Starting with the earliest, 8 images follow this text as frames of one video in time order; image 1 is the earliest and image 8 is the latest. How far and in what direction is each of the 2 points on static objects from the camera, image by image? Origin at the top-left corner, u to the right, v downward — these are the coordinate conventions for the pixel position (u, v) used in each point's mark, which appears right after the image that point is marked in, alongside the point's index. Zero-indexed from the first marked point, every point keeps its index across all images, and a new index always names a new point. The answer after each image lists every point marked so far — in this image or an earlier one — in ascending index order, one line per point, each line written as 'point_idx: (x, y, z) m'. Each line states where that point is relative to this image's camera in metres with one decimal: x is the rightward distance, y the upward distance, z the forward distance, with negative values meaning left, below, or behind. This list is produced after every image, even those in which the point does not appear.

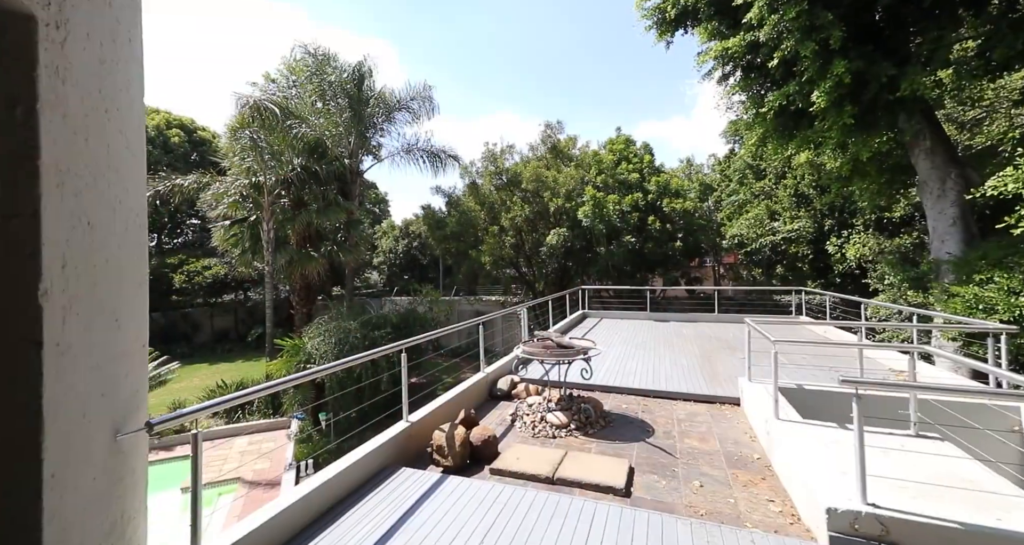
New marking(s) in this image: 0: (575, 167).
0: (+1.7, +2.7, +11.3) m
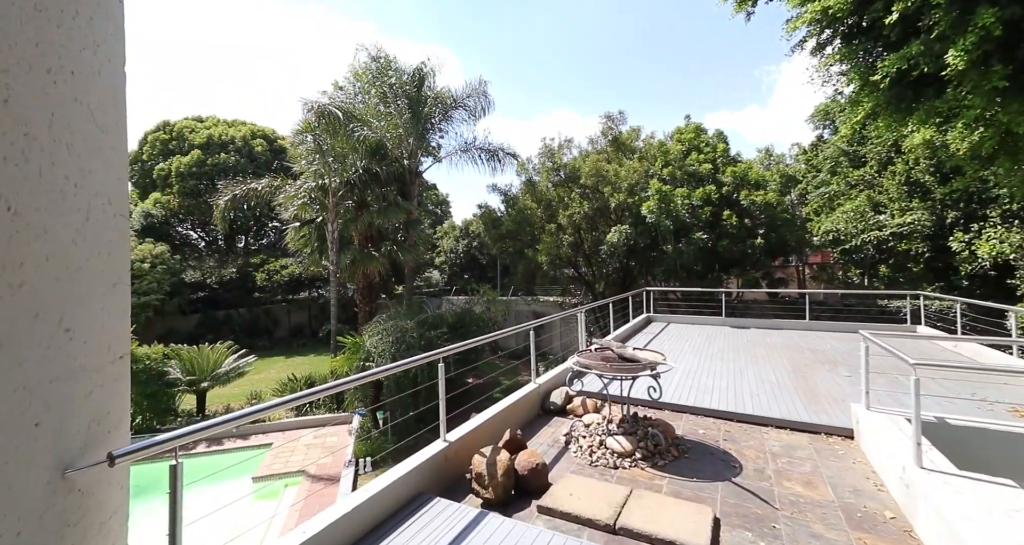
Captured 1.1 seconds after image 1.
0: (+3.1, +2.7, +10.6) m
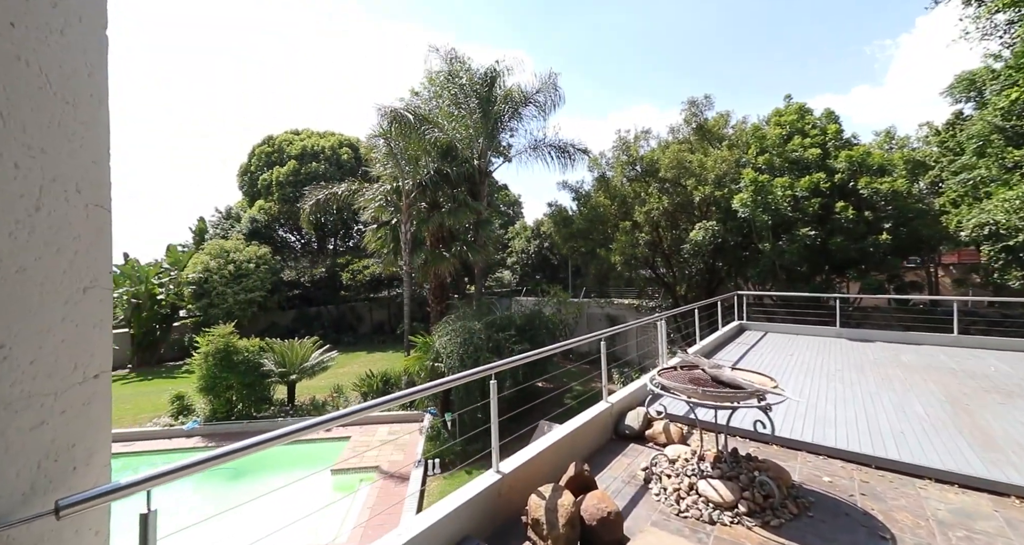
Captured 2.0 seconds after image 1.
0: (+4.7, +2.7, +9.7) m
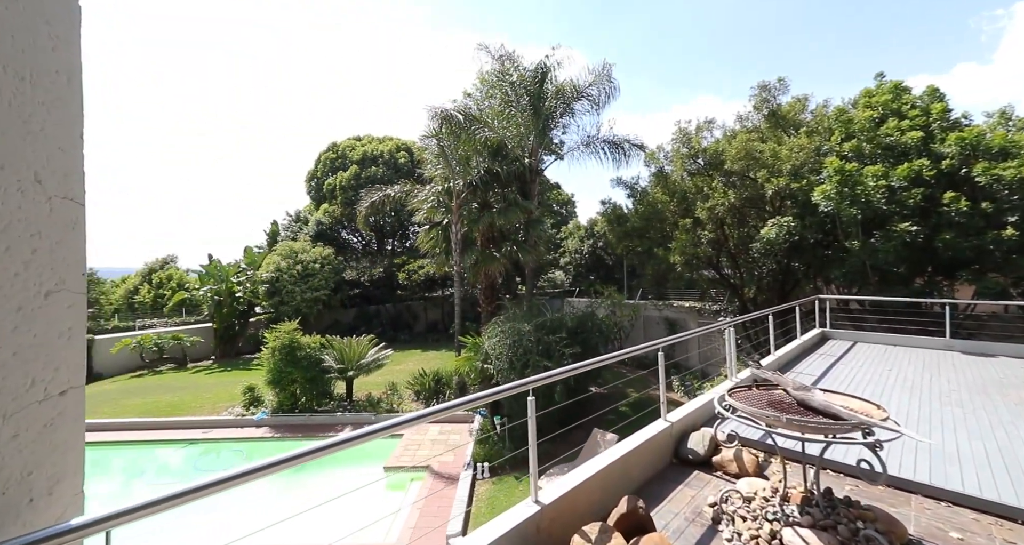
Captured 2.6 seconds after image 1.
0: (+5.8, +2.7, +8.8) m
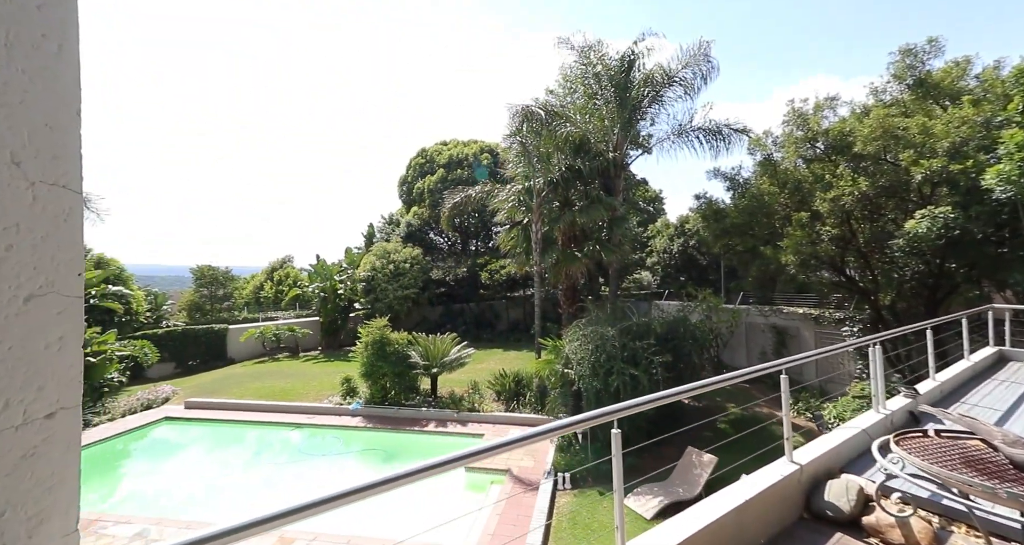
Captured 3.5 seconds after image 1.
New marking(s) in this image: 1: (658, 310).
0: (+7.3, +2.6, +7.4) m
1: (+2.7, -0.7, +8.3) m
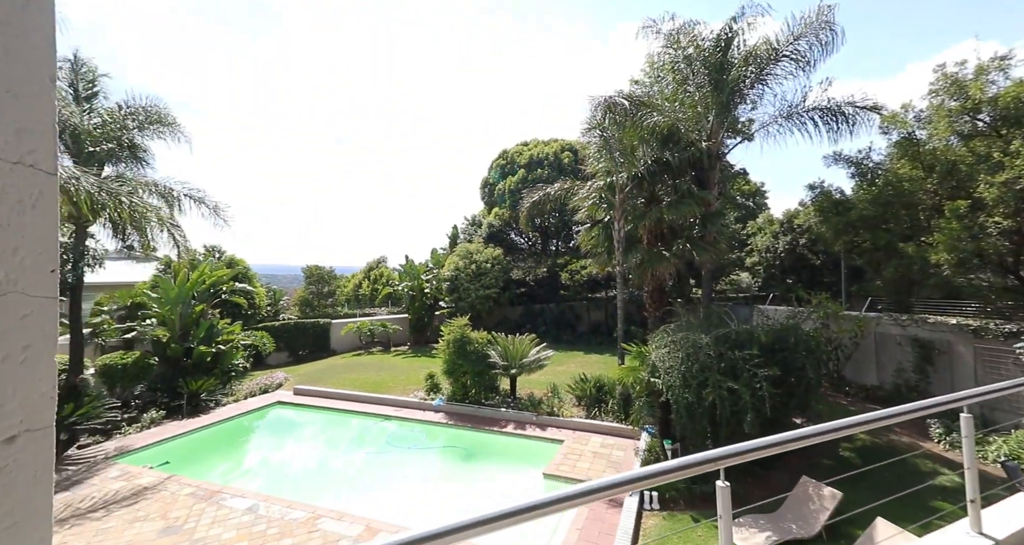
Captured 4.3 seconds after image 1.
0: (+8.4, +2.6, +5.7) m
1: (+4.1, -0.7, +7.4) m
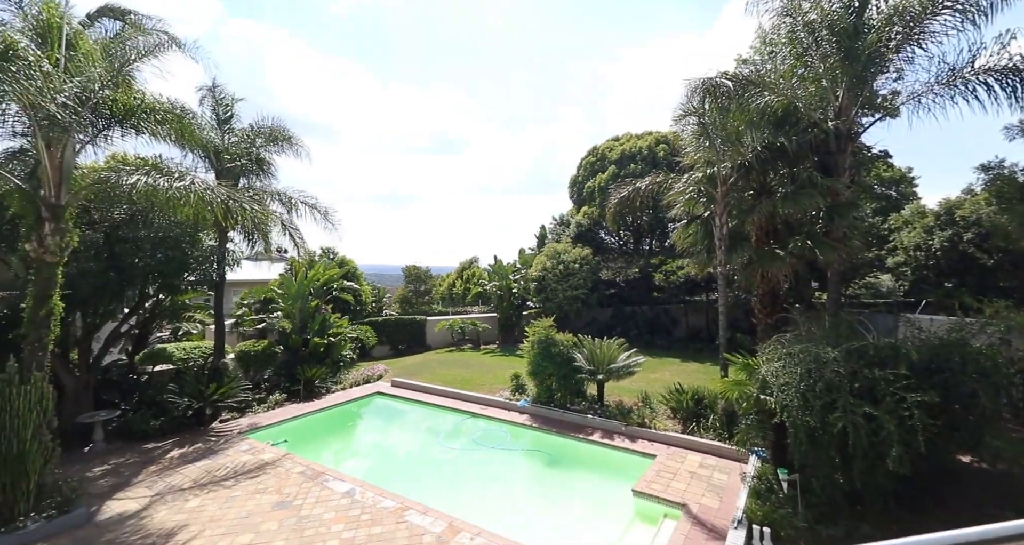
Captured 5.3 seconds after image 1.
0: (+9.3, +2.5, +3.6) m
1: (+5.4, -0.7, +6.1) m
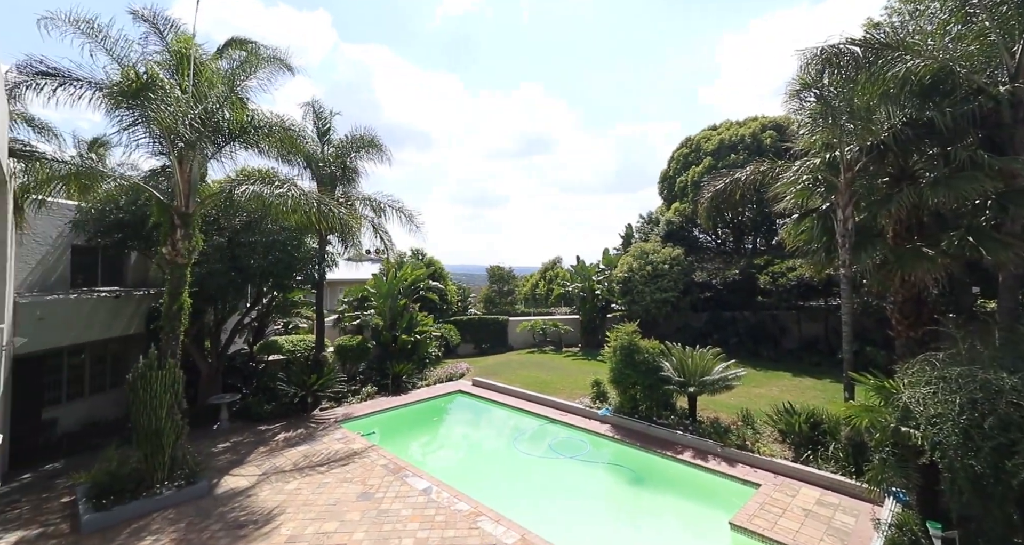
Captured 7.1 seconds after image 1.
0: (+9.8, +2.5, +1.5) m
1: (+6.3, -0.8, +4.7) m
